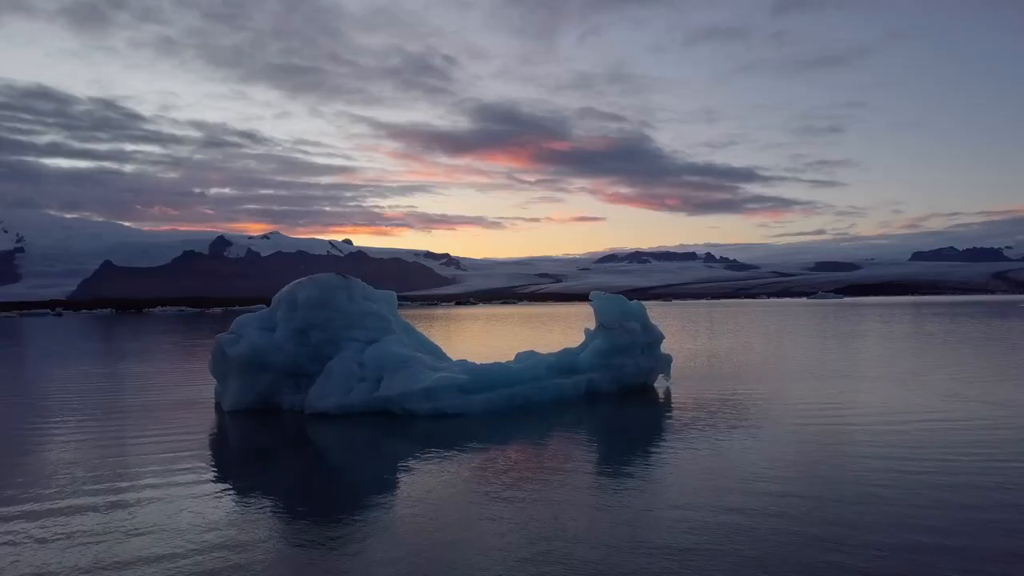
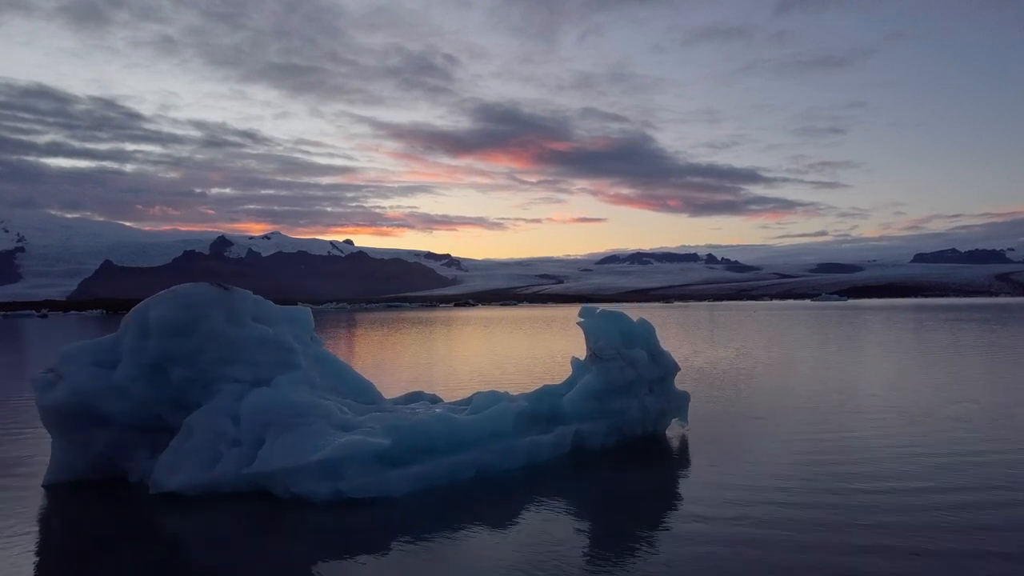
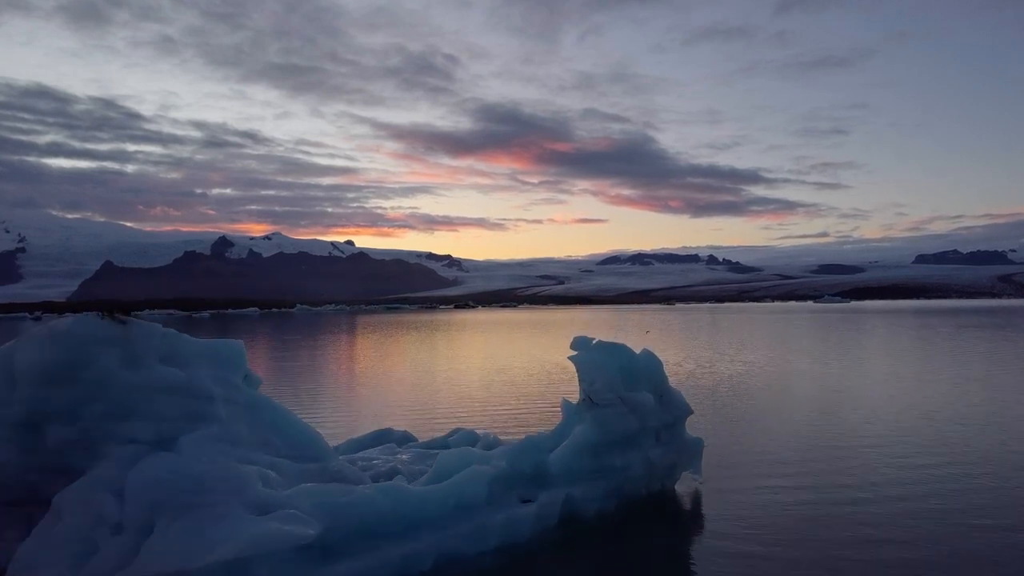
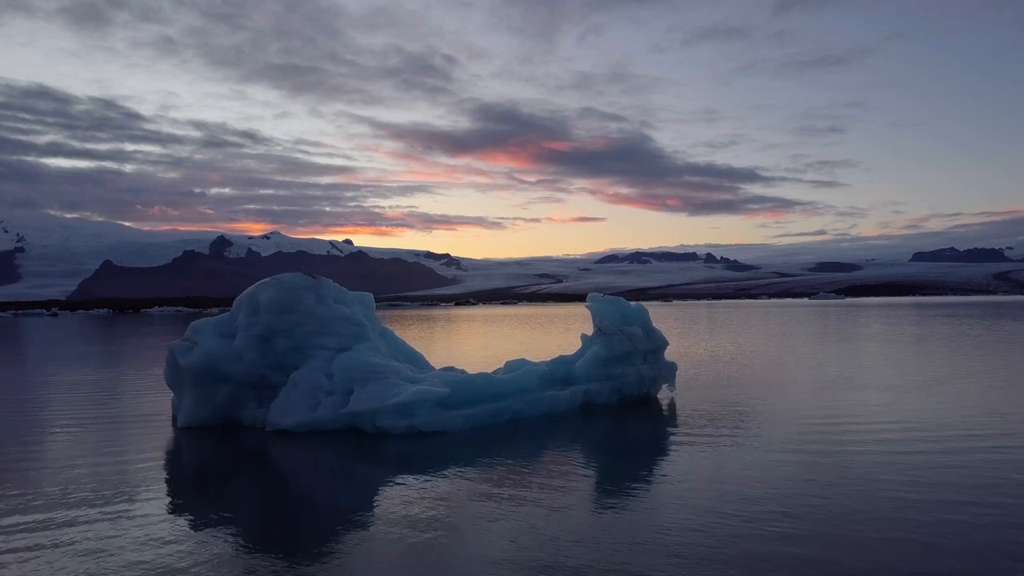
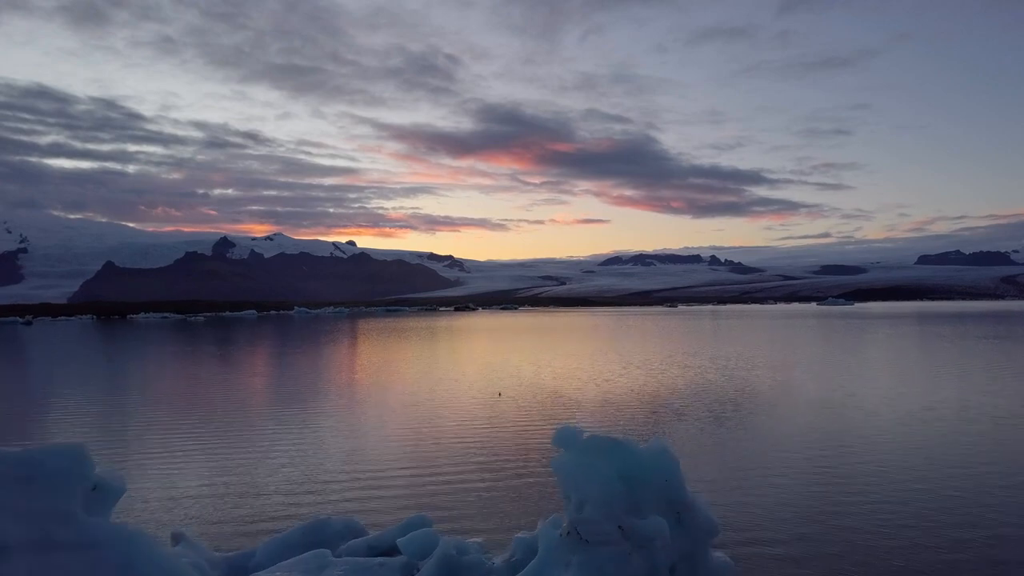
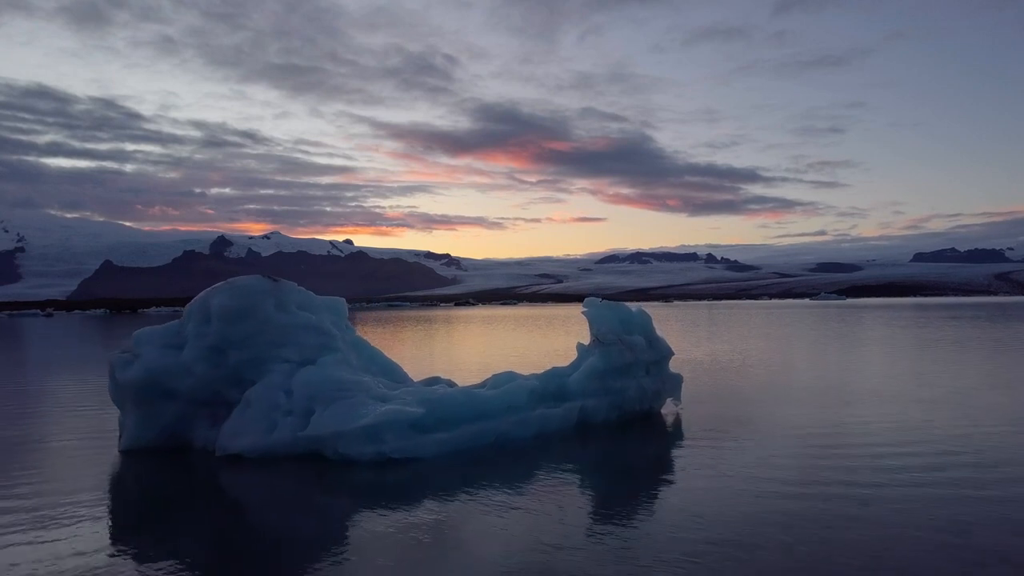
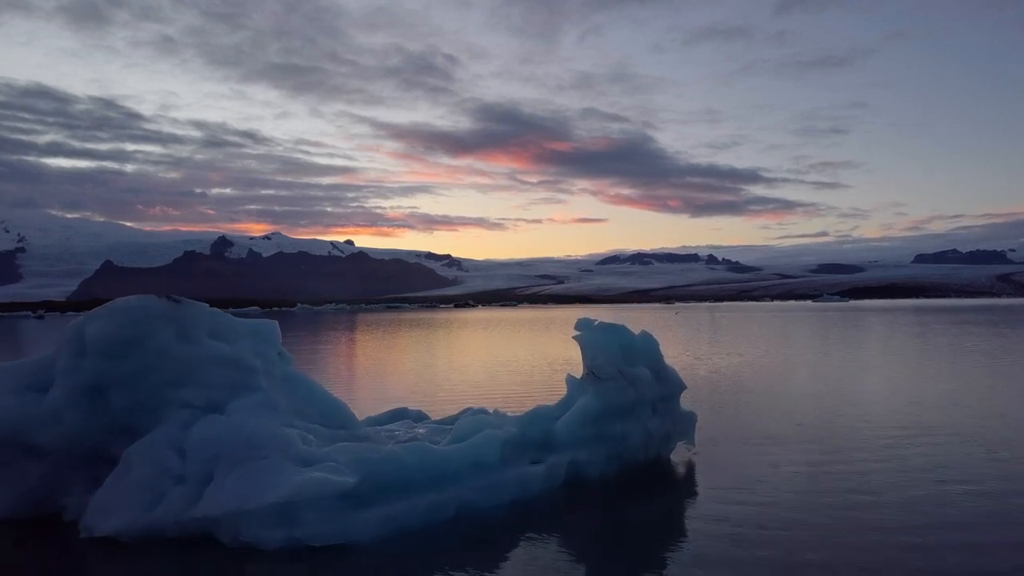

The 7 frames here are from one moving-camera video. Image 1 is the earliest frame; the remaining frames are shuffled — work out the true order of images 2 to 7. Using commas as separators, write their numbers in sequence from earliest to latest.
4, 6, 2, 7, 3, 5
